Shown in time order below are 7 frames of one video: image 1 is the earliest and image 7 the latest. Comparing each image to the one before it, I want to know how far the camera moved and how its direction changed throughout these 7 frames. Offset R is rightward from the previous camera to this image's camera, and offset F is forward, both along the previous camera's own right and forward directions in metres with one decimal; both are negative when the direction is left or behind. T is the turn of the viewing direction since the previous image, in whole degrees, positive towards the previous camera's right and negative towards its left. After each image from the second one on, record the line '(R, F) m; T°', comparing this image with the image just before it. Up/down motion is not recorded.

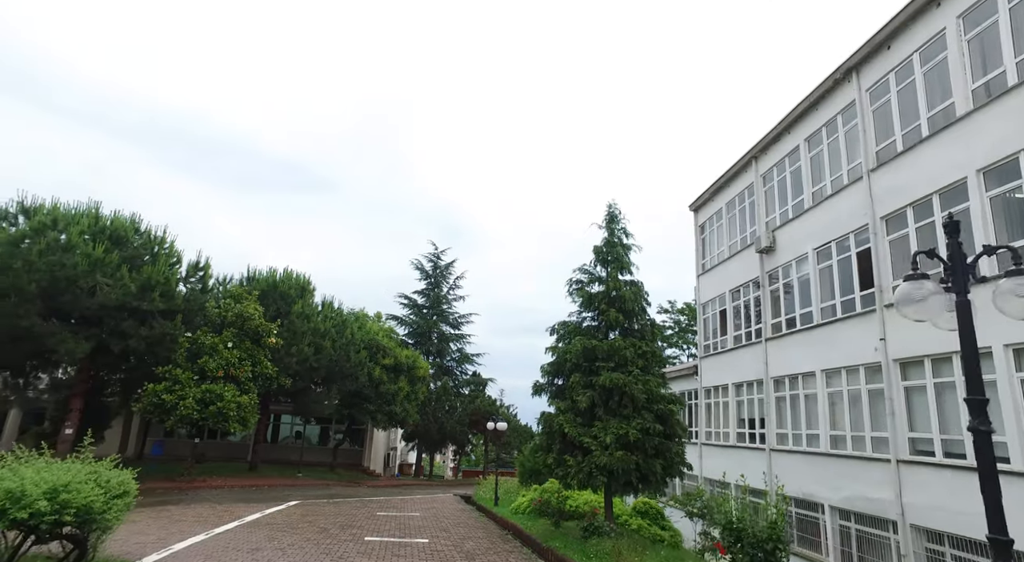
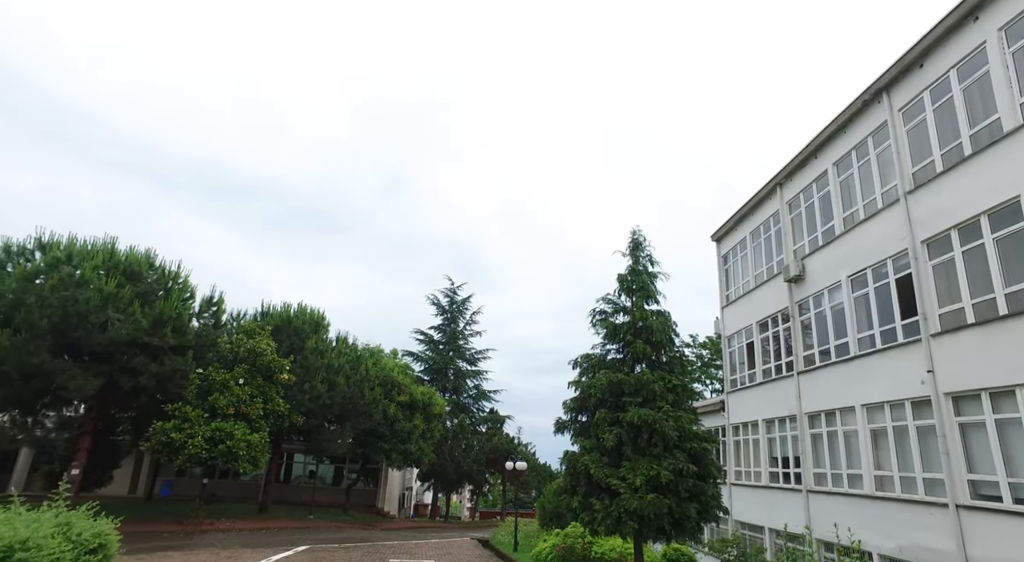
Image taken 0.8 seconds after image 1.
(-0.1, +0.6) m; -2°
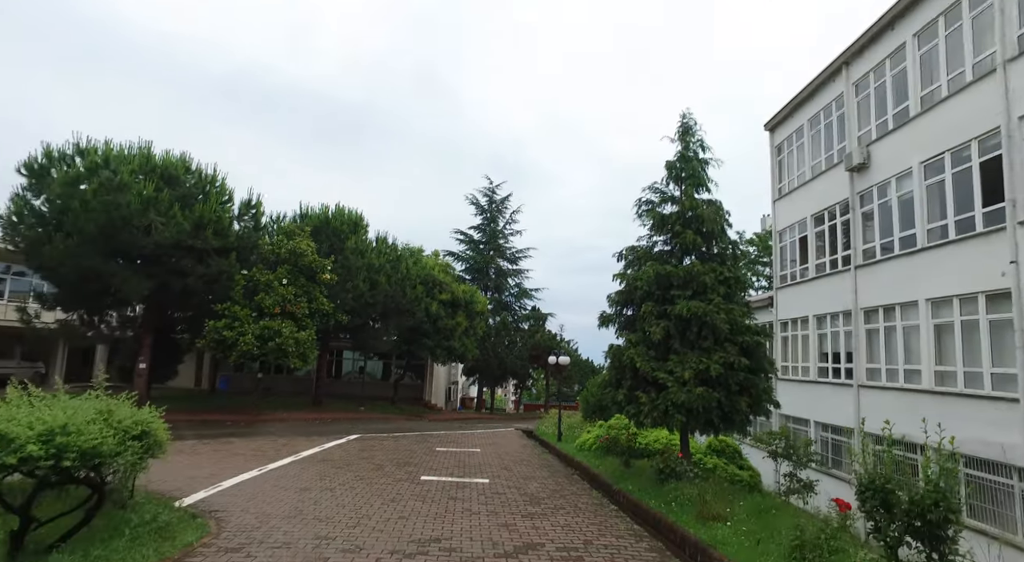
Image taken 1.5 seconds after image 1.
(-0.1, +0.5) m; -4°
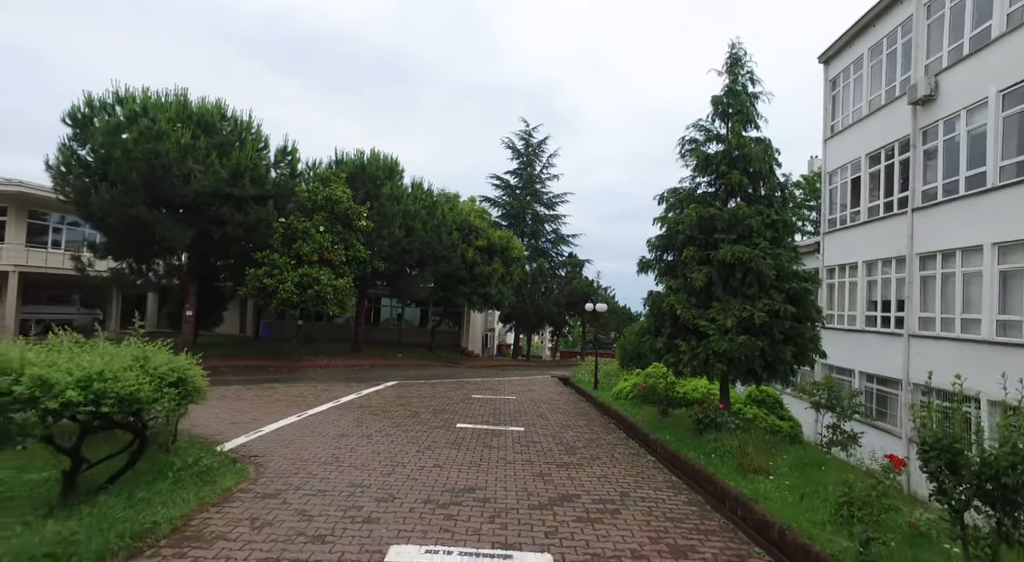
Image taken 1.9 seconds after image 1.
(0.0, +0.3) m; -4°
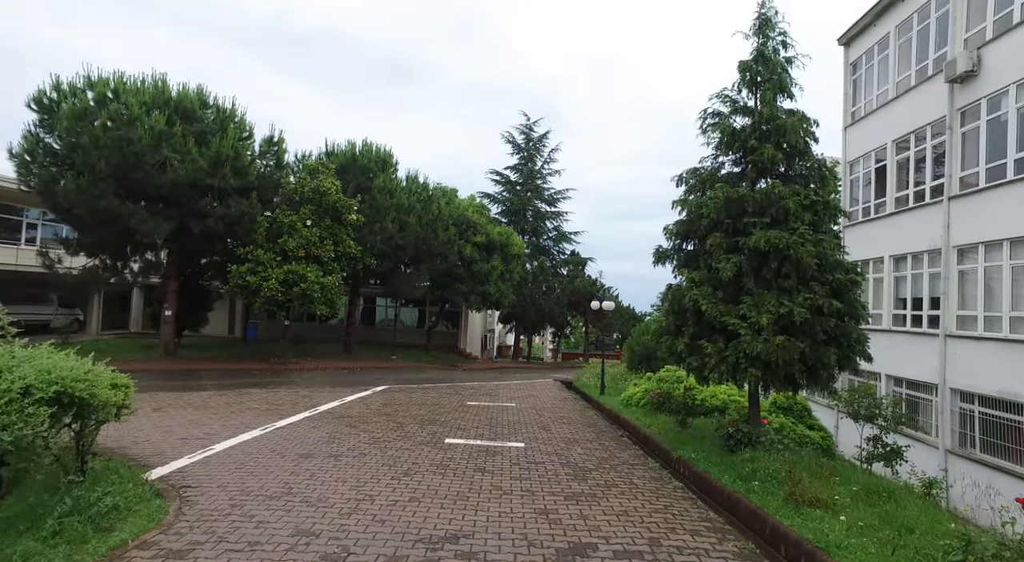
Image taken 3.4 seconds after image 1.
(0.0, +1.3) m; 0°
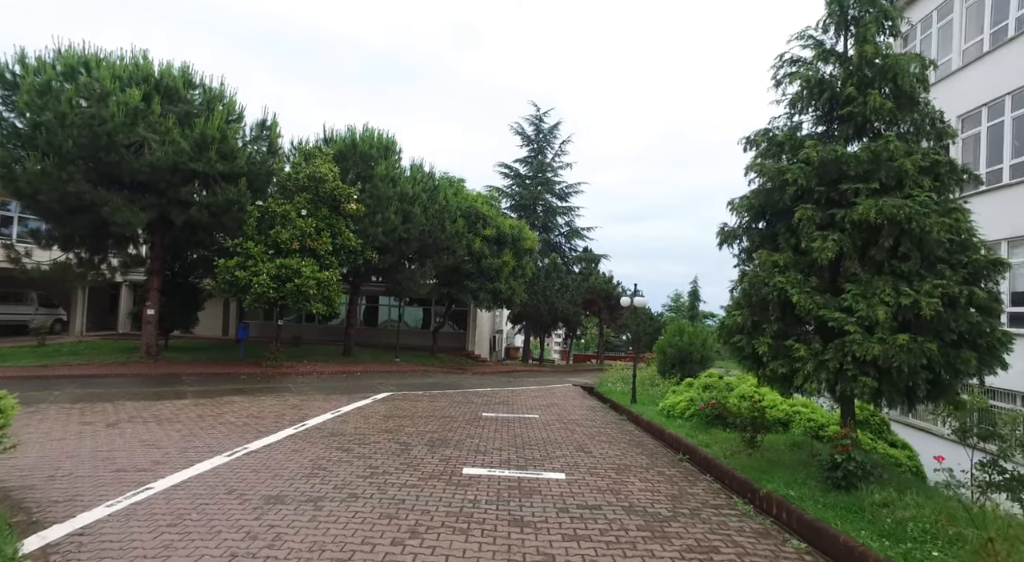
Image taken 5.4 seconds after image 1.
(-0.4, +1.8) m; 0°
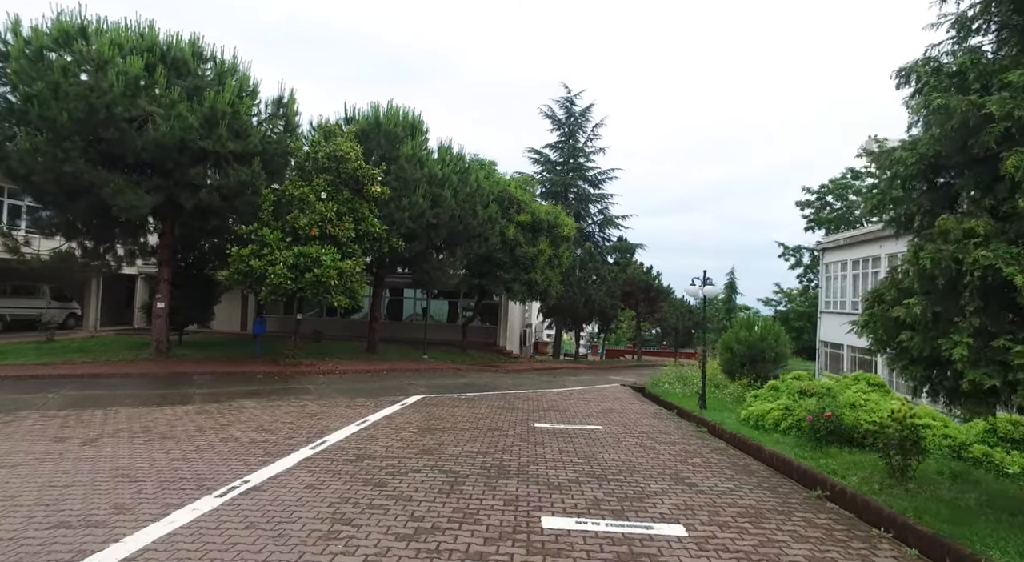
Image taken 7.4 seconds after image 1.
(-0.6, +1.8) m; -2°
